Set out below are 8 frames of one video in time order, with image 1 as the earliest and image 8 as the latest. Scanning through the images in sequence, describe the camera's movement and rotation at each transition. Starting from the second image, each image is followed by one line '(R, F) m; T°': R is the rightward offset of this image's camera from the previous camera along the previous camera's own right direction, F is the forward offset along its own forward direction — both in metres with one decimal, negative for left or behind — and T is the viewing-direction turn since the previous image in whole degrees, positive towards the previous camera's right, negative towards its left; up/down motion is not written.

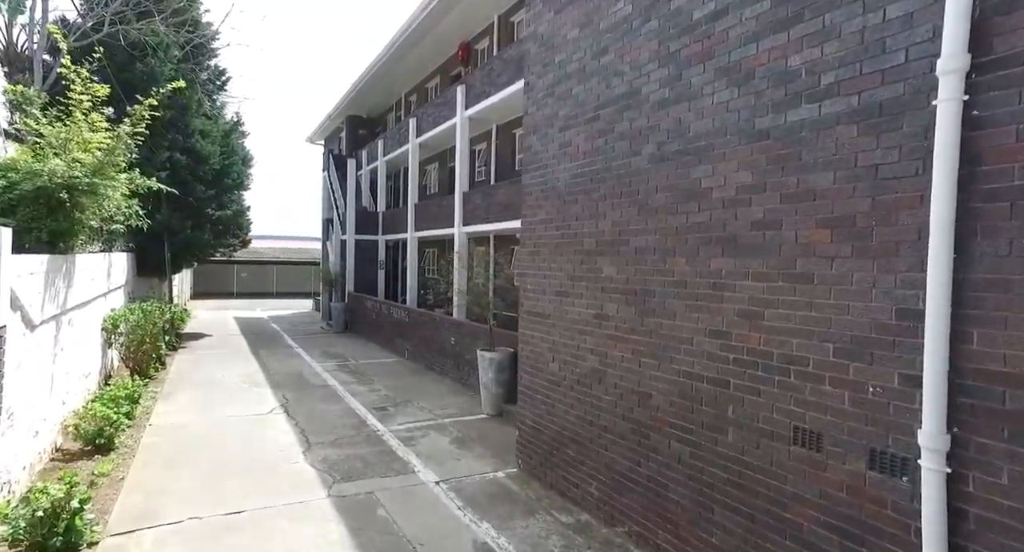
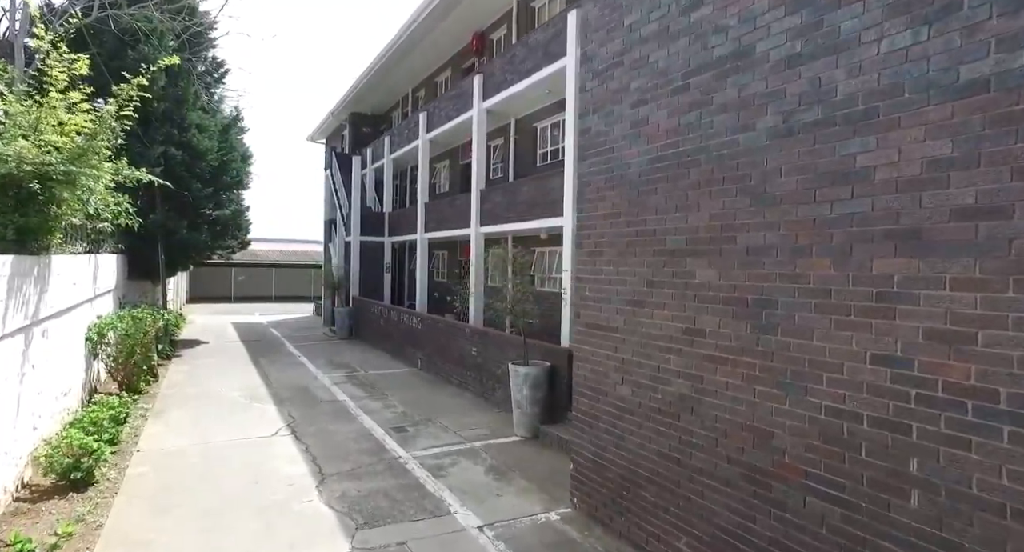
(-0.5, +0.9) m; 0°
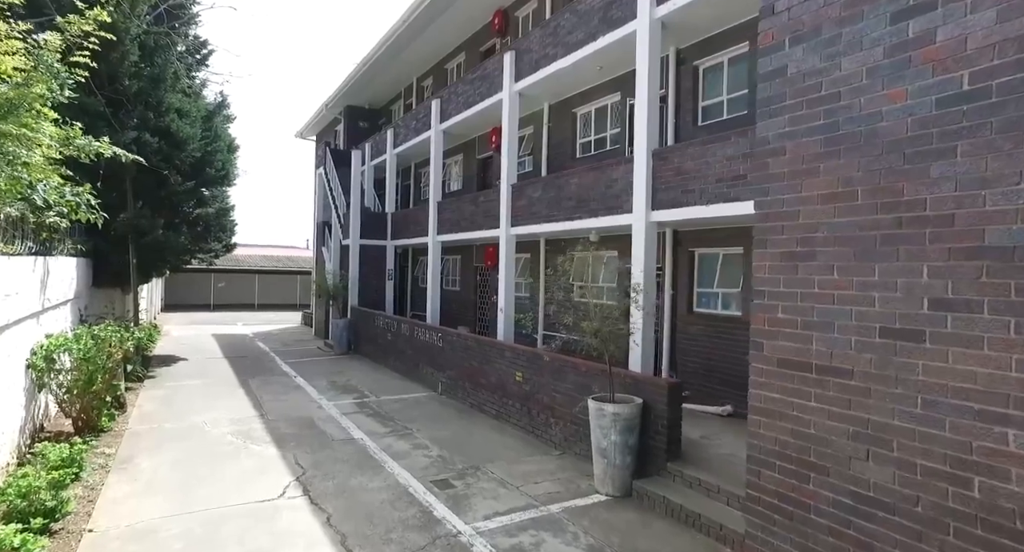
(-1.0, +1.8) m; +2°
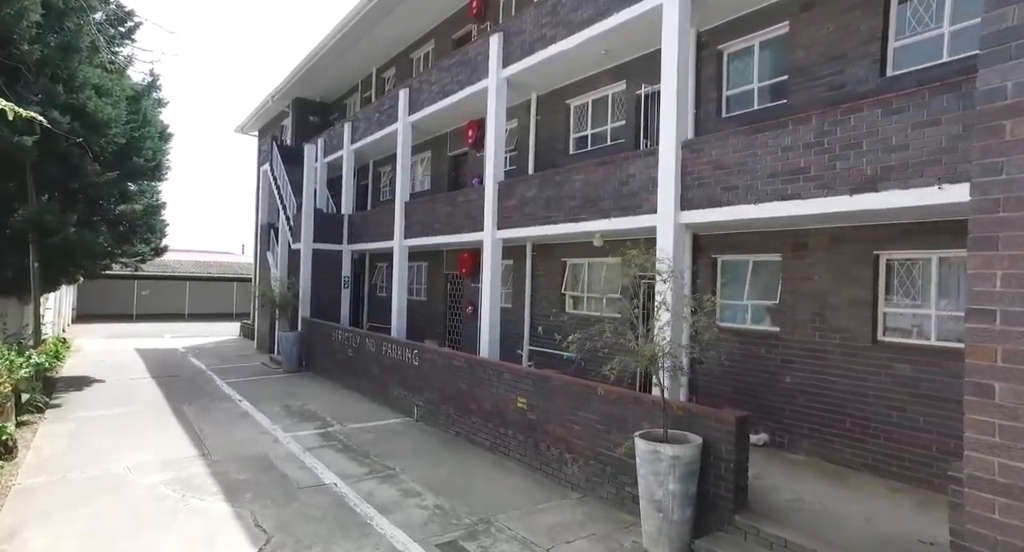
(-0.8, +1.3) m; +6°
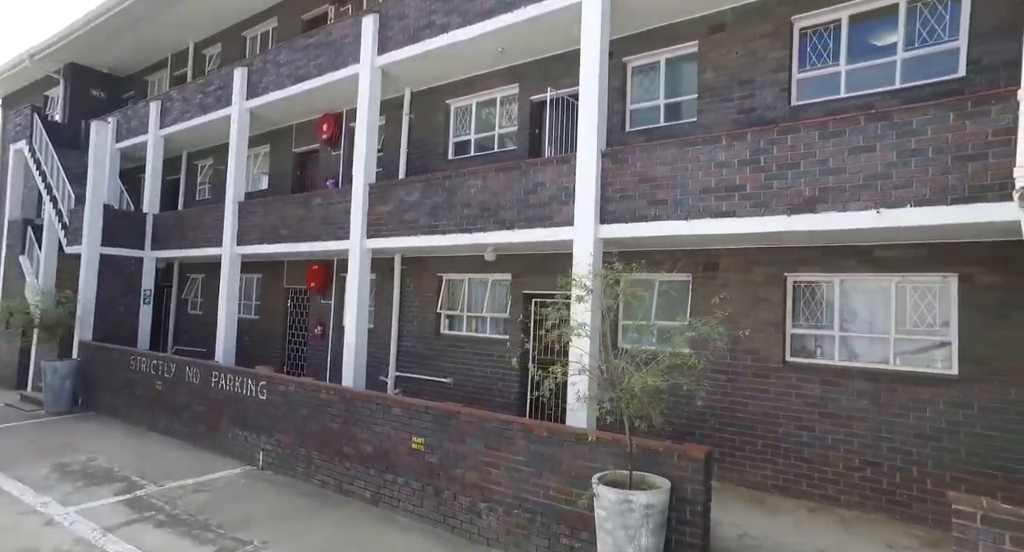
(-0.9, +1.1) m; +18°
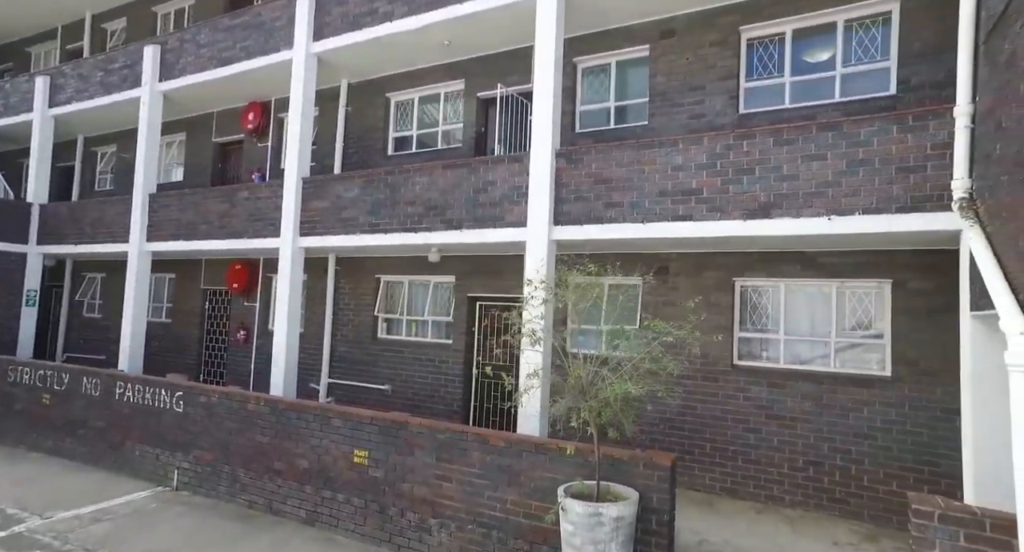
(-0.3, +0.3) m; +8°
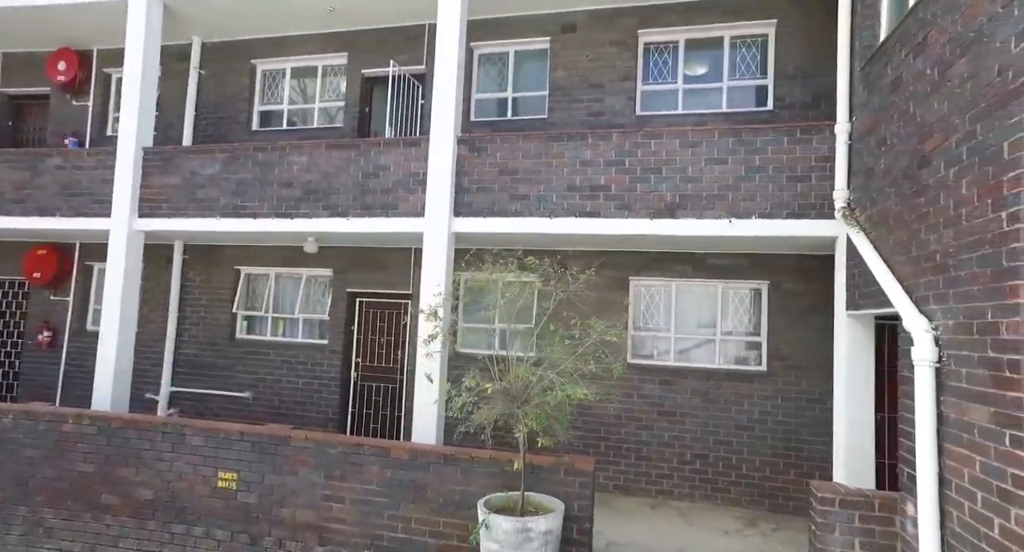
(-0.4, +0.5) m; +15°
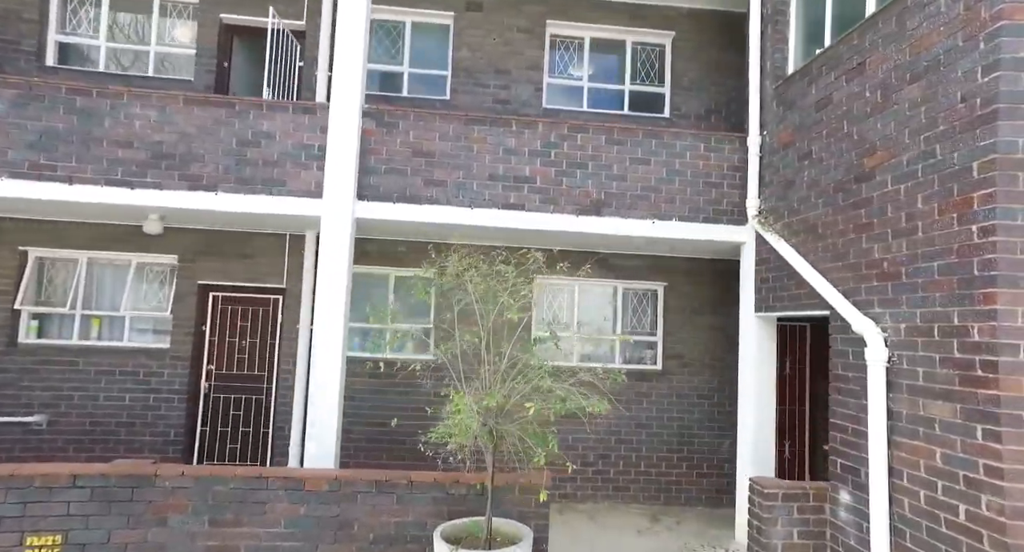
(-0.9, +0.7) m; +18°
